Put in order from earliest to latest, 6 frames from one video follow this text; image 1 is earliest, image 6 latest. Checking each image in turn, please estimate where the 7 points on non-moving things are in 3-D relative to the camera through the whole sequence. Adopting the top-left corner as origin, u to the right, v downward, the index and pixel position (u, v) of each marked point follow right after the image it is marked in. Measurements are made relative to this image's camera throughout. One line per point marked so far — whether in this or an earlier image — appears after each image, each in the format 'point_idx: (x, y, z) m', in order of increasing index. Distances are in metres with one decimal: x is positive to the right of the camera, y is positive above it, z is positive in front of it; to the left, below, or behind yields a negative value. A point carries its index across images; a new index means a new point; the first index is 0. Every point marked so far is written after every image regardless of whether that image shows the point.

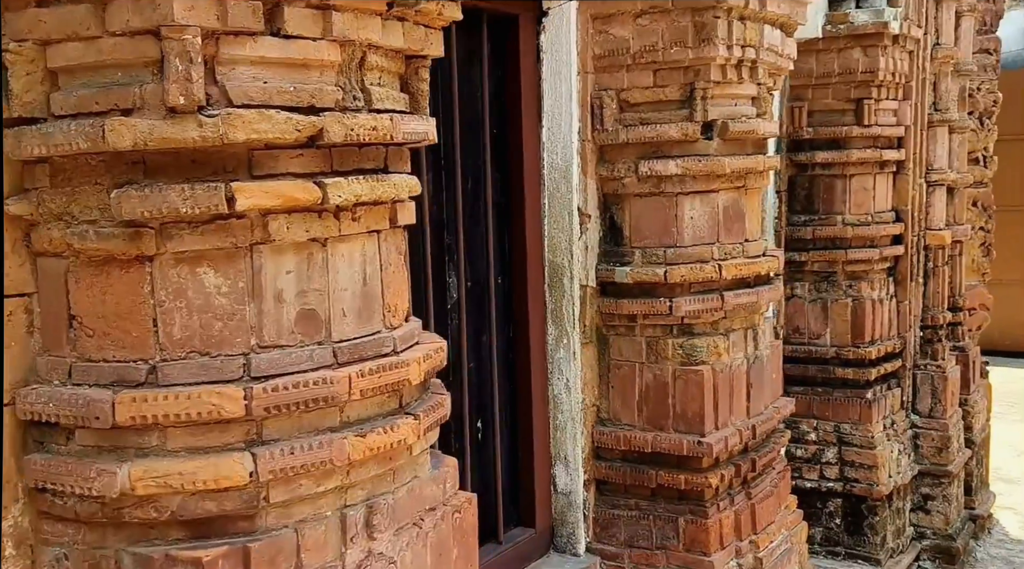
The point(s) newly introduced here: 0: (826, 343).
0: (+1.4, -0.3, +5.0) m
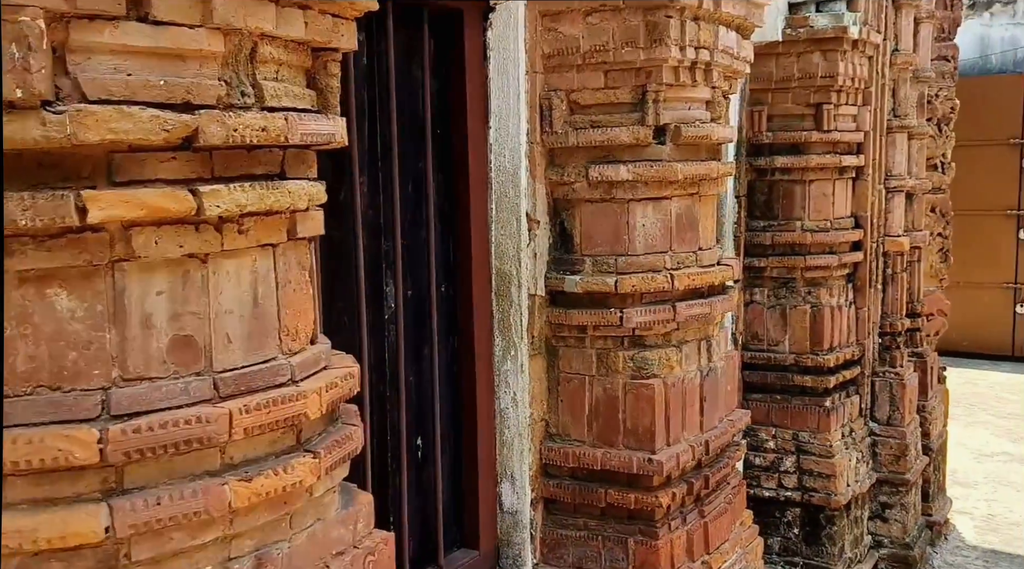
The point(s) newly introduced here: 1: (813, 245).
0: (+1.2, -0.3, +4.9) m
1: (+1.3, +0.2, +4.9) m
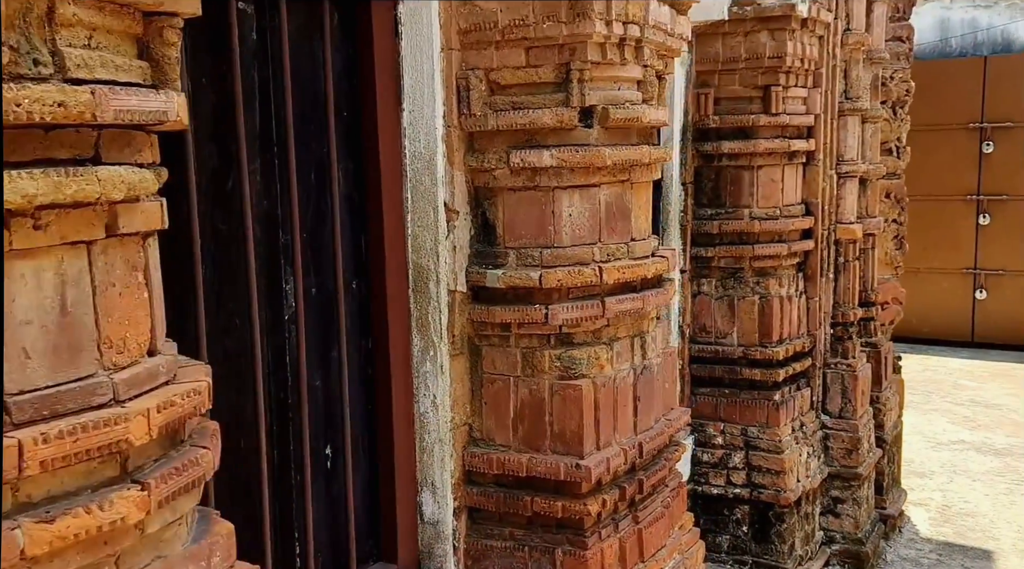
0: (+0.9, -0.2, +4.8) m
1: (+1.0, +0.2, +4.7) m
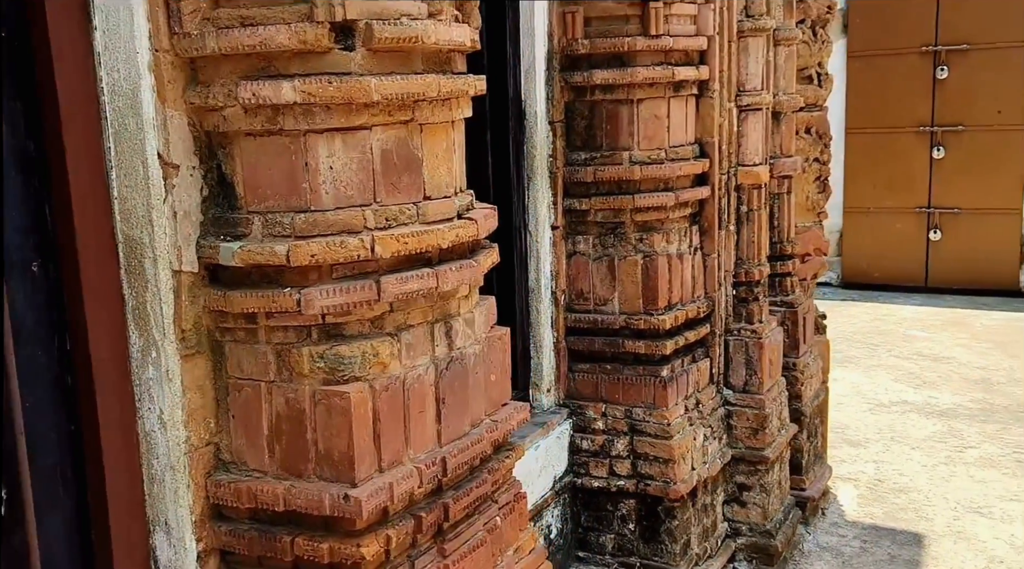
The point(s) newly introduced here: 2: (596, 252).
0: (+0.4, -0.1, +4.1) m
1: (+0.5, +0.4, +4.1) m
2: (+0.3, +0.1, +4.1) m
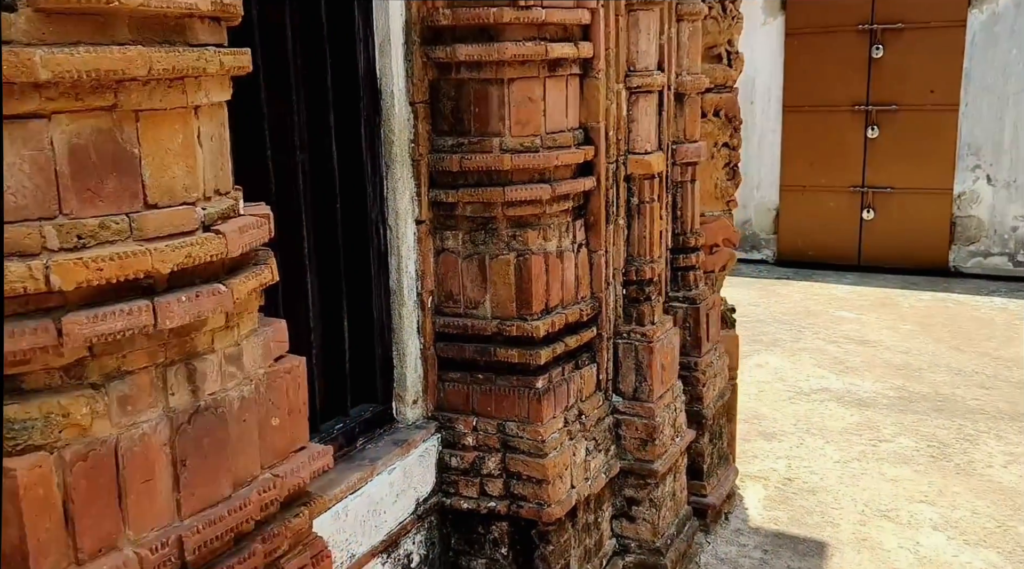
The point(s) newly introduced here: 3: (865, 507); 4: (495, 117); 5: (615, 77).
0: (-0.1, -0.1, +3.7) m
1: (0.0, +0.4, +3.6) m
2: (-0.1, +0.1, +3.7) m
3: (+1.5, -1.0, +4.7) m
4: (-0.1, +0.5, +3.6) m
5: (+0.4, +0.7, +3.8) m
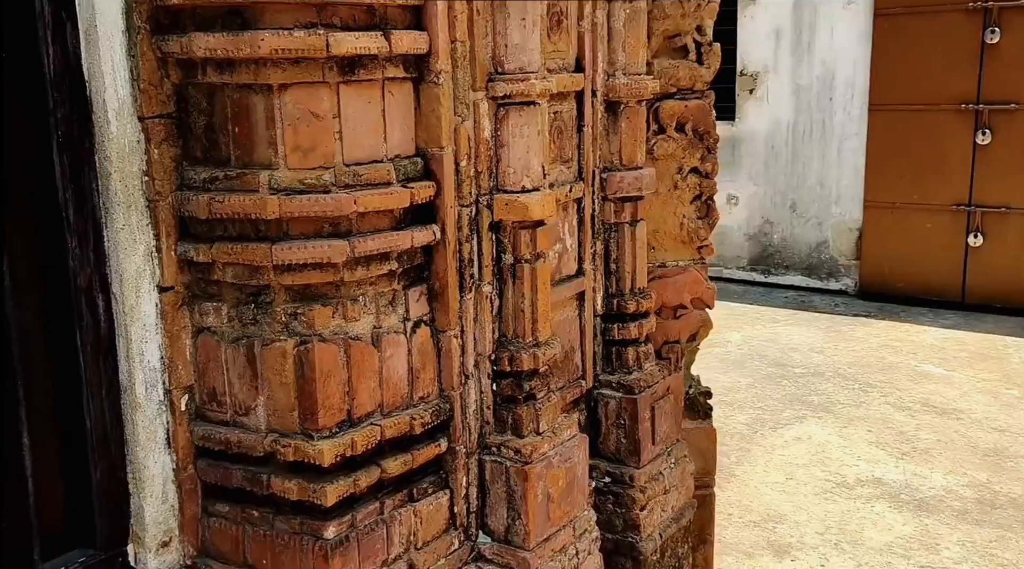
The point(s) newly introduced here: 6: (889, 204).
0: (-0.6, -0.3, +2.5) m
1: (-0.5, +0.1, +2.4) m
2: (-0.6, -0.1, +2.5) m
3: (+1.1, -1.2, +3.4) m
4: (-0.5, +0.3, +2.4) m
5: (-0.1, +0.5, +2.6) m
6: (+2.8, +0.6, +8.1) m
